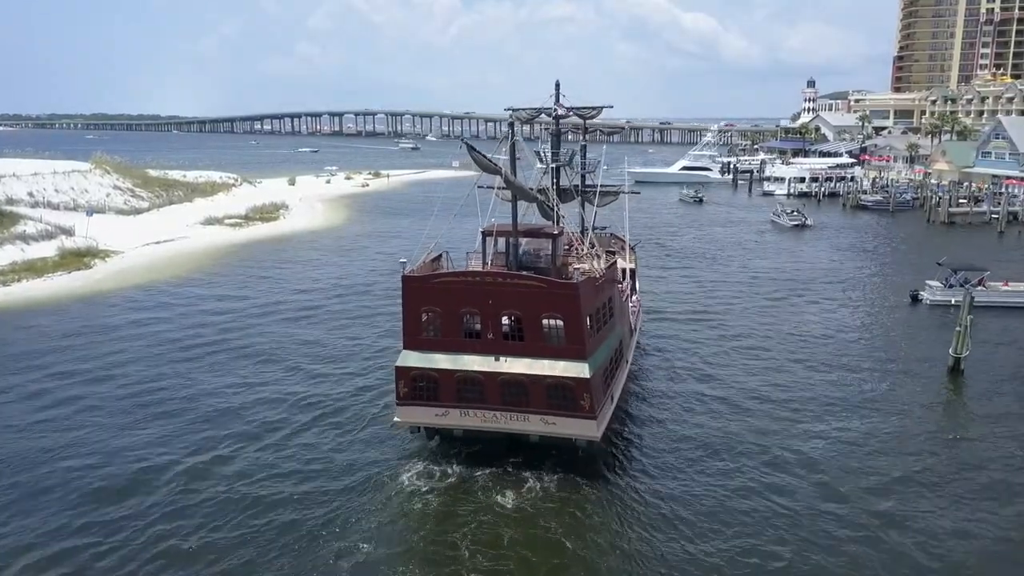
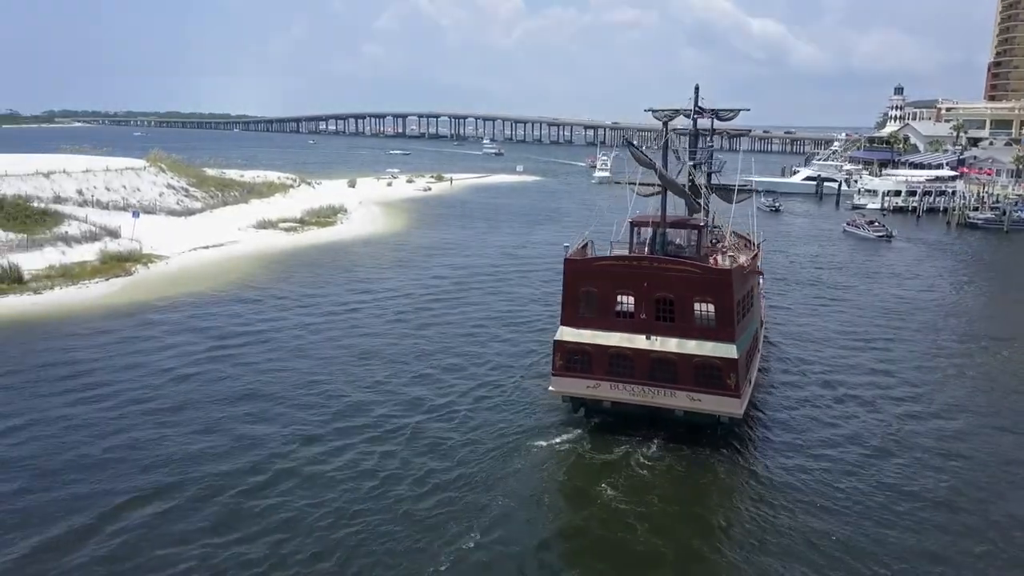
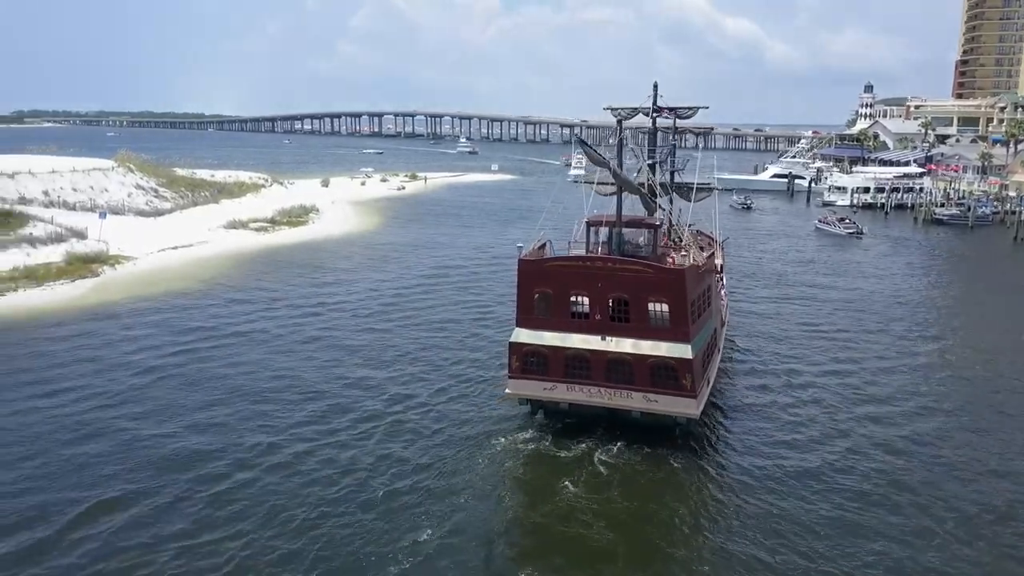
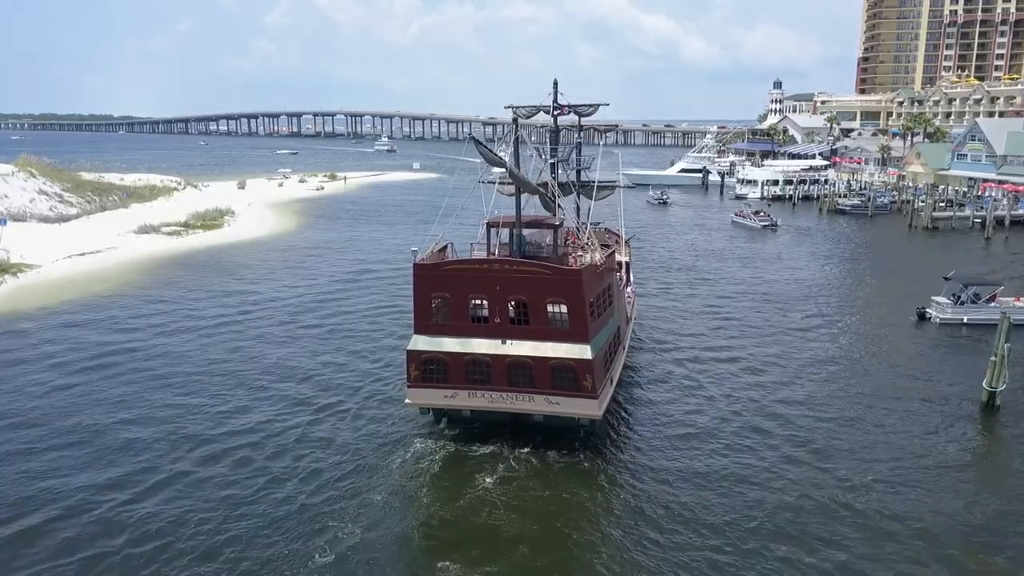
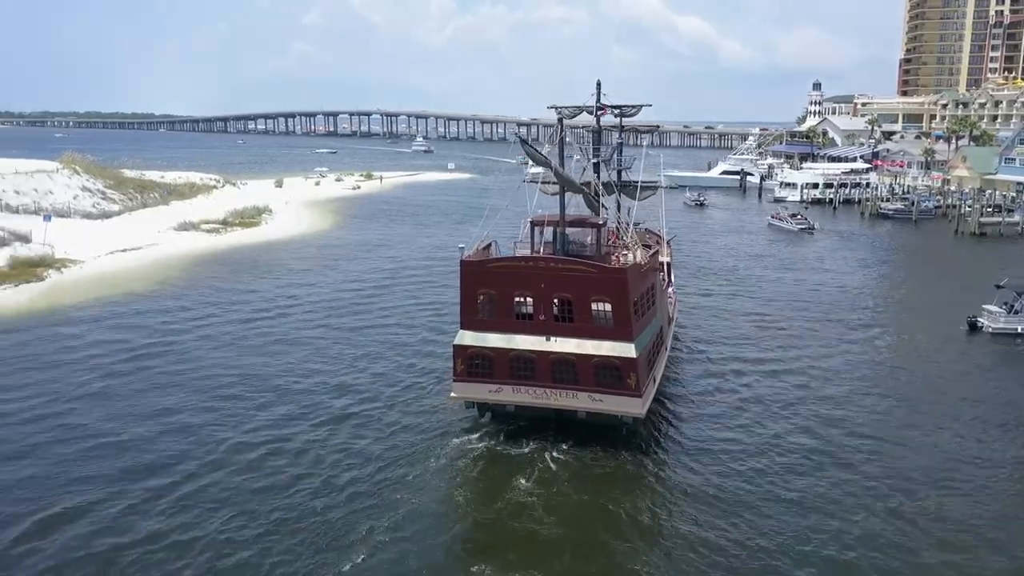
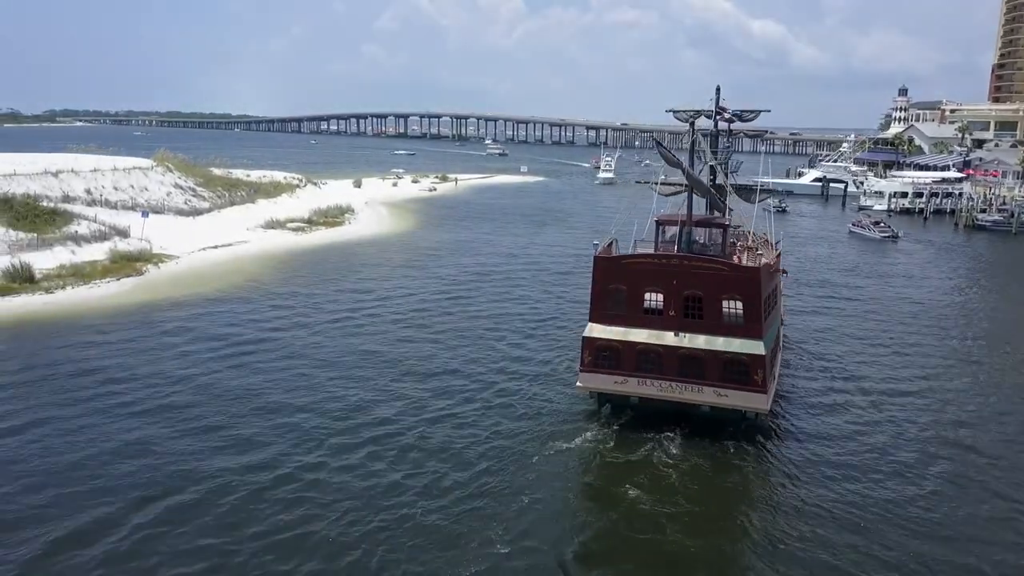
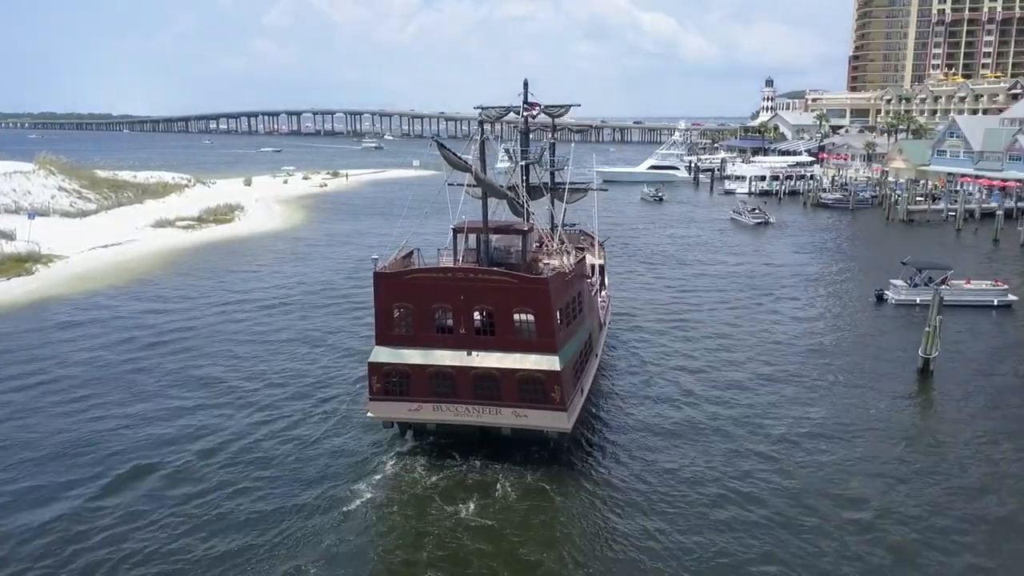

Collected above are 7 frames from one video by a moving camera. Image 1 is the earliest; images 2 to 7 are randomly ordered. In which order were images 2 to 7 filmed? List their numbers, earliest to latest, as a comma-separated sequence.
7, 4, 5, 3, 2, 6
